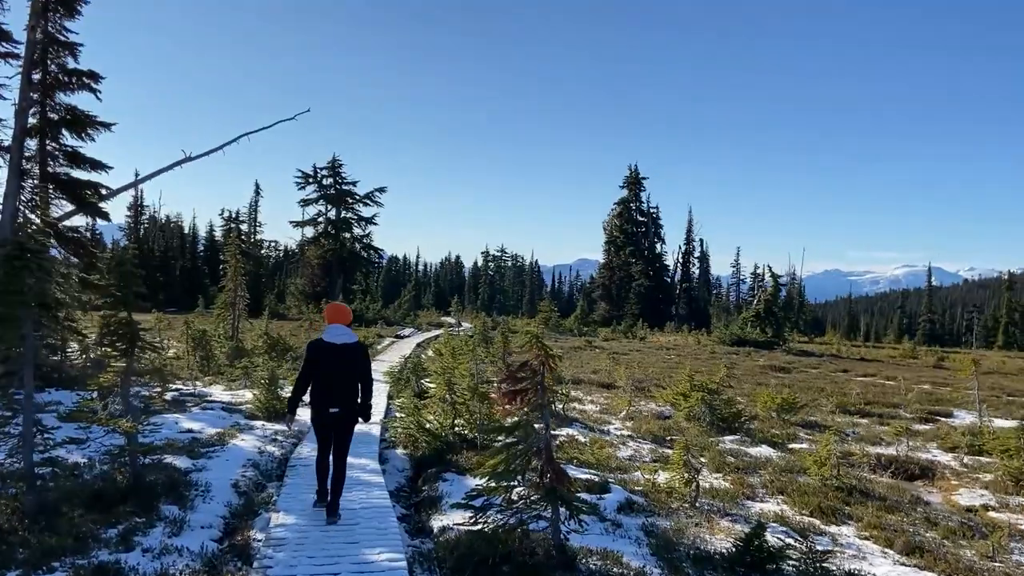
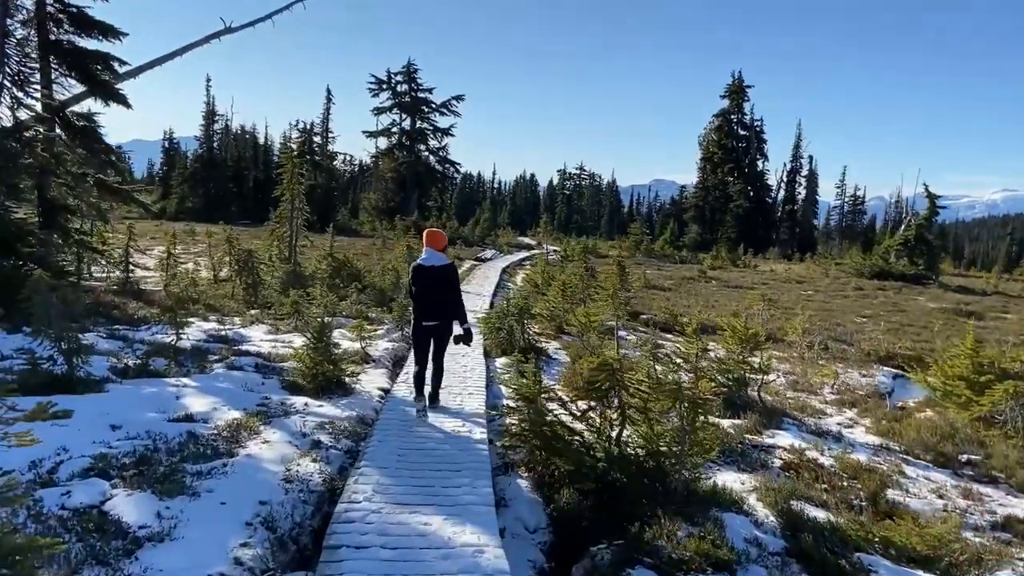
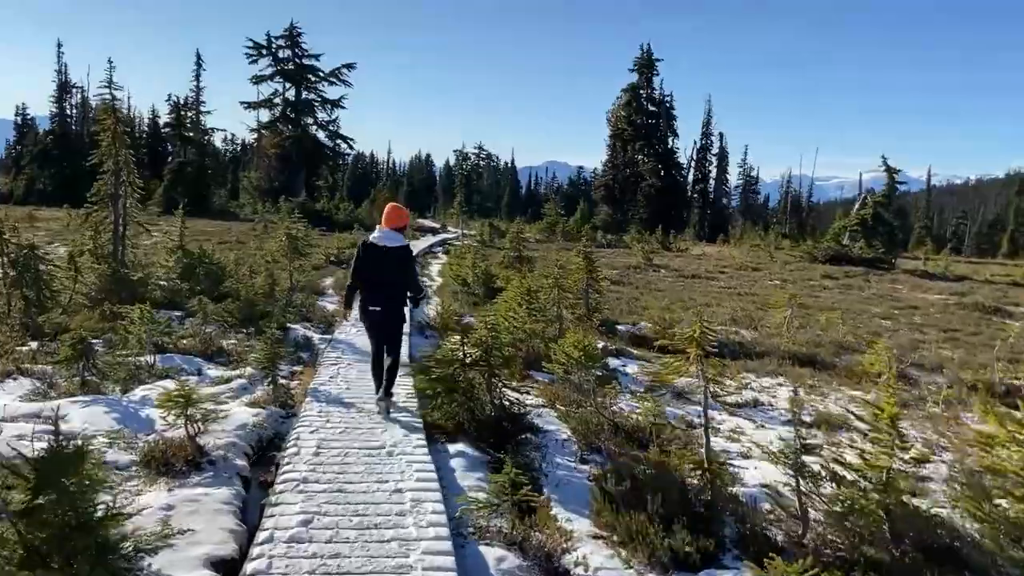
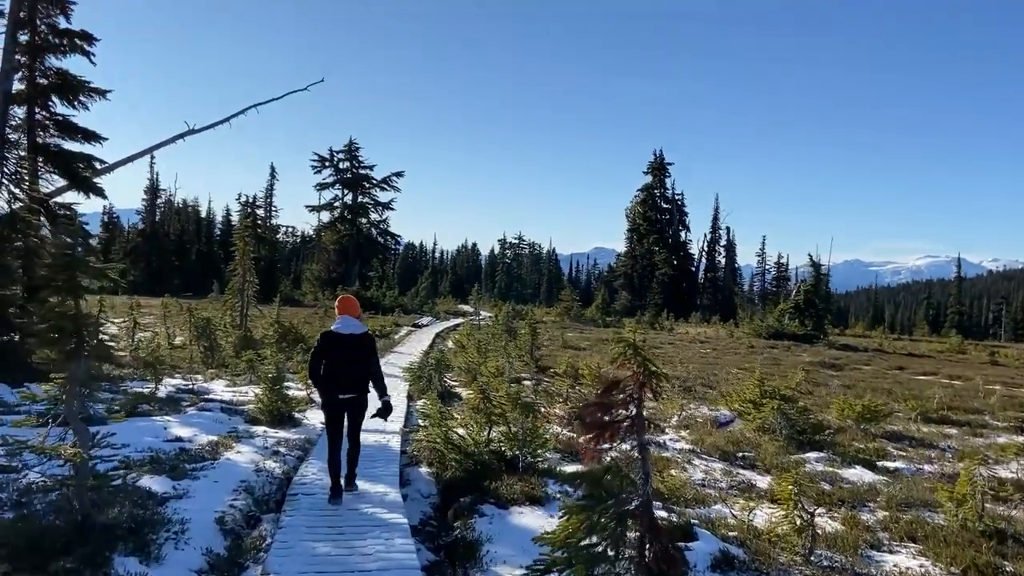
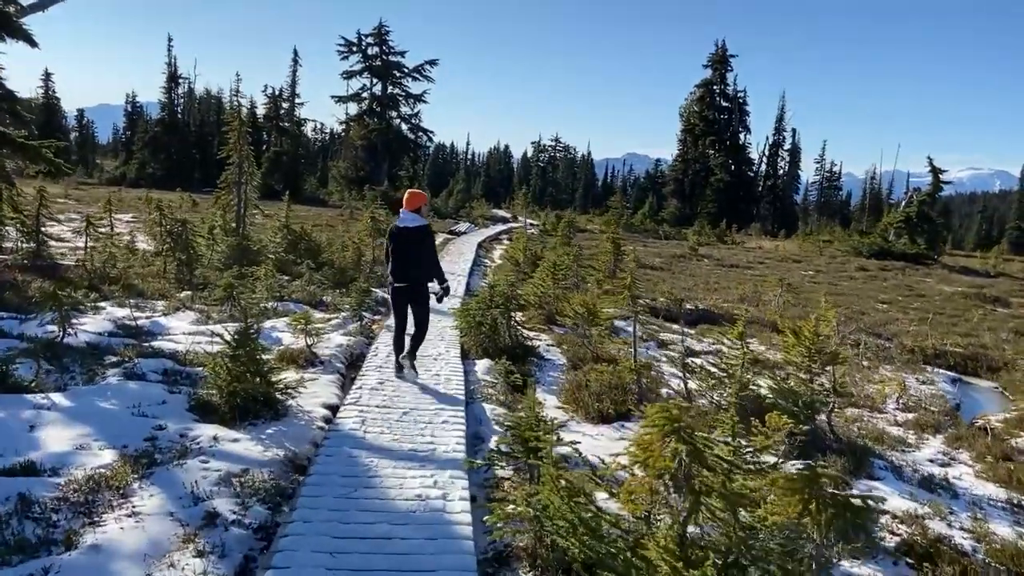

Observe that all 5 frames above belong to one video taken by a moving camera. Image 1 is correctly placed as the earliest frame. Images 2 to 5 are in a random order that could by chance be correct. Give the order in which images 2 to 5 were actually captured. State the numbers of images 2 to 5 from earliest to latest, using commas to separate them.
4, 2, 5, 3
